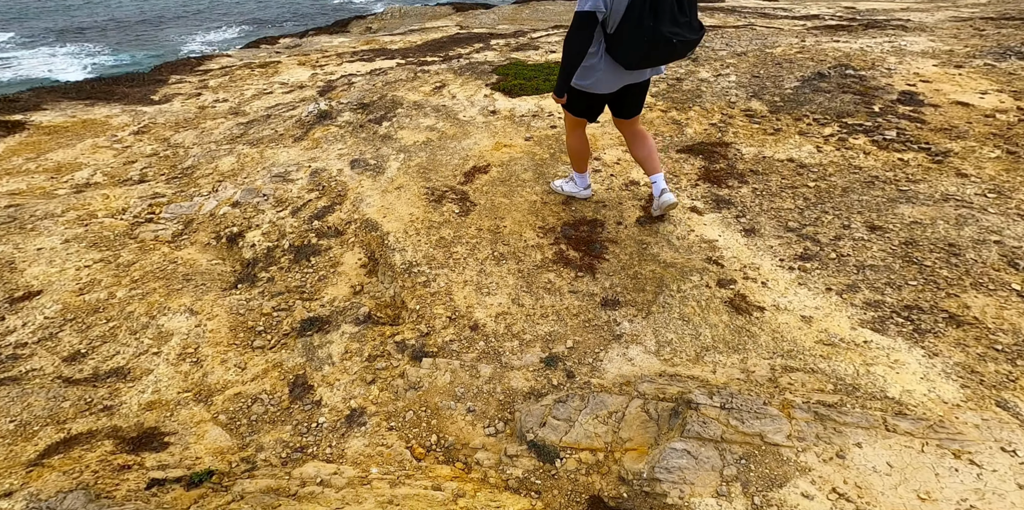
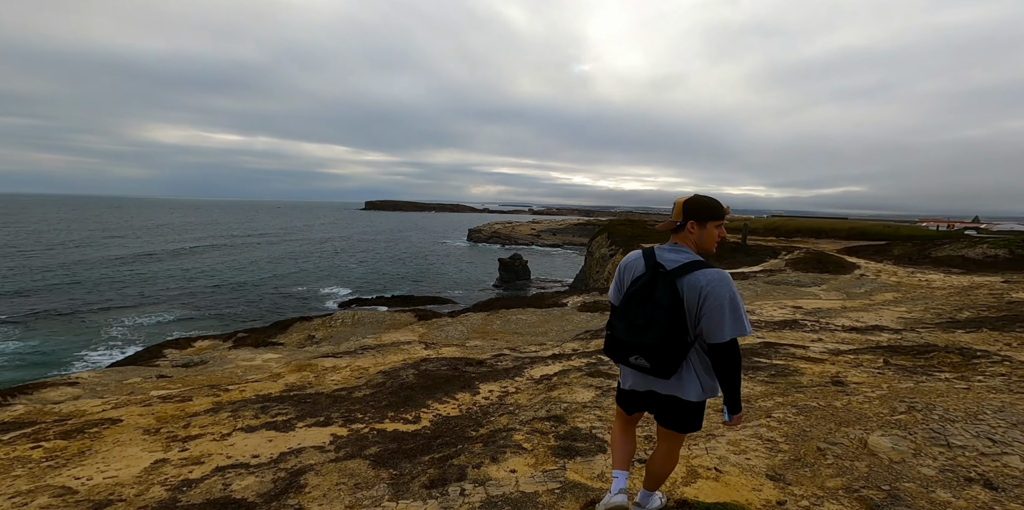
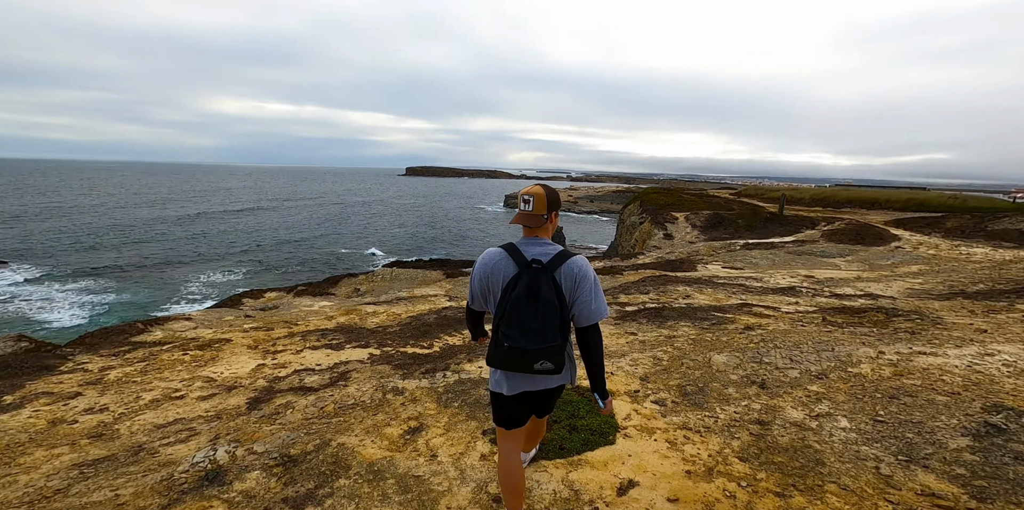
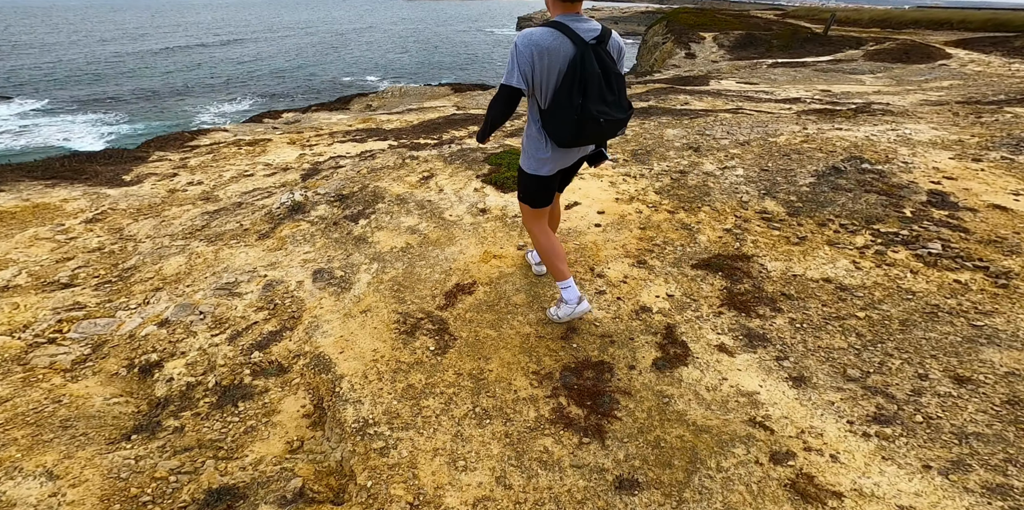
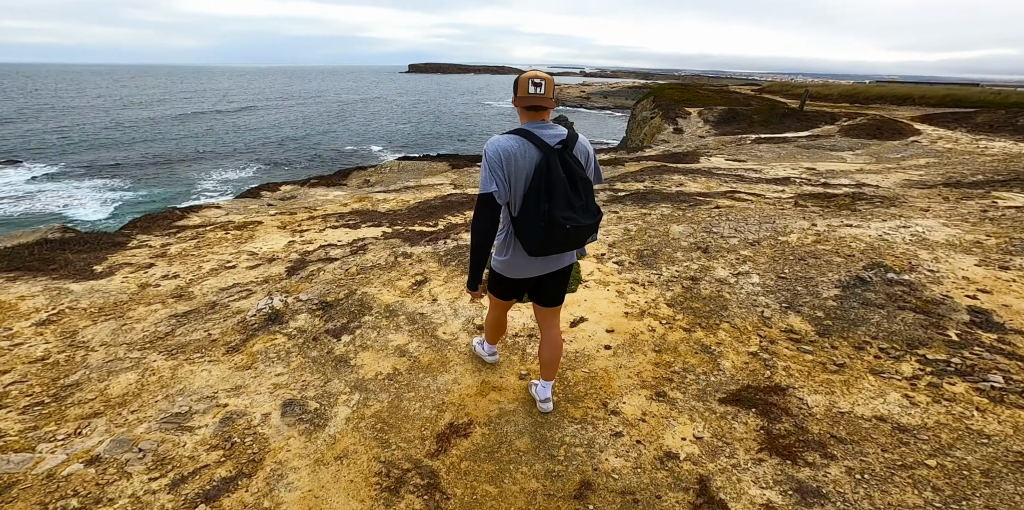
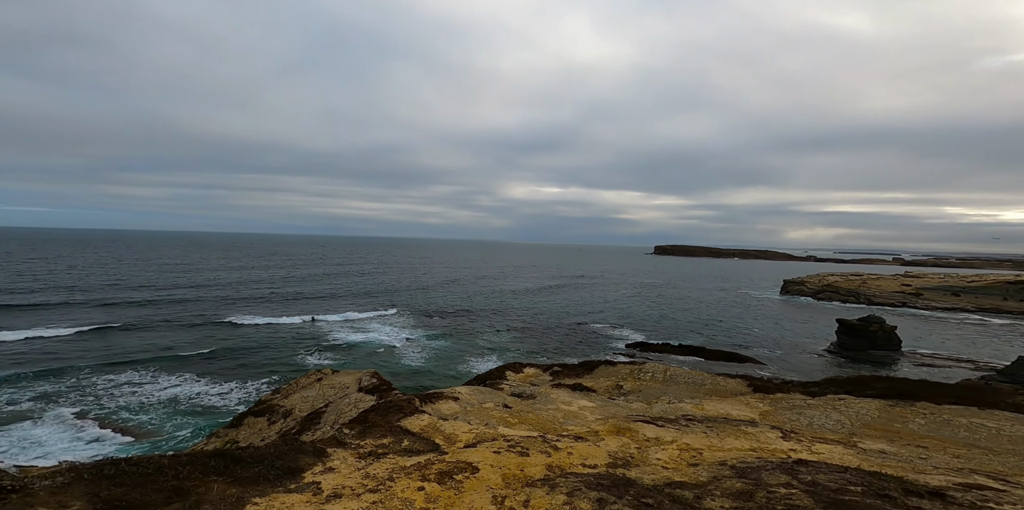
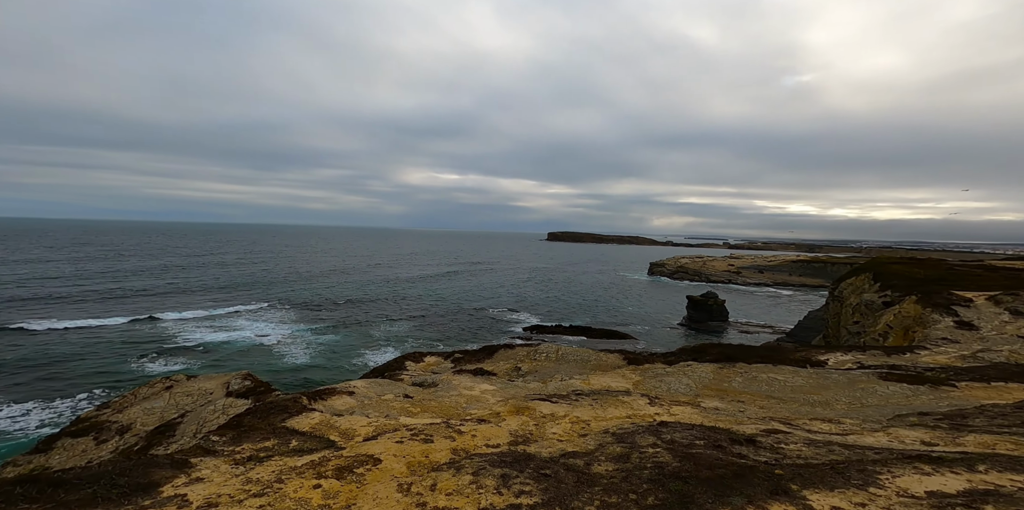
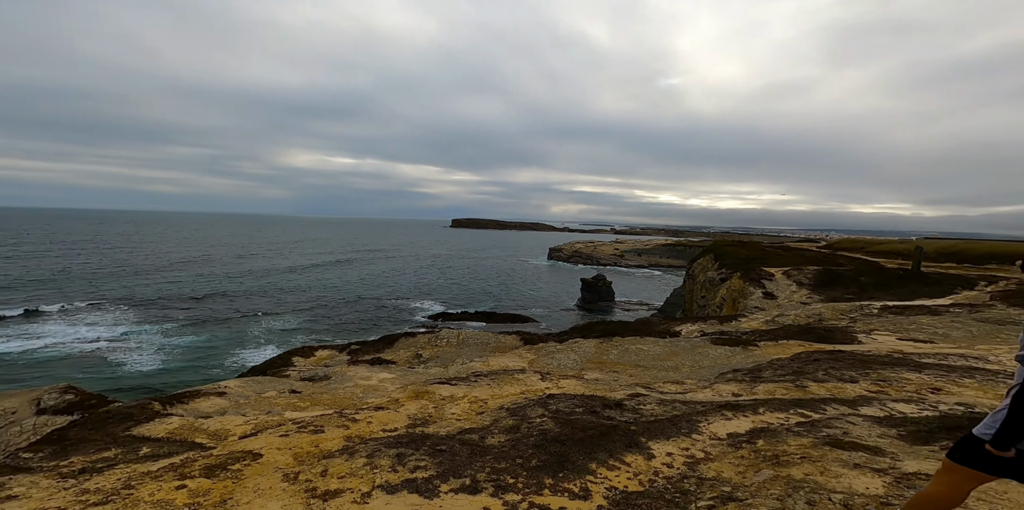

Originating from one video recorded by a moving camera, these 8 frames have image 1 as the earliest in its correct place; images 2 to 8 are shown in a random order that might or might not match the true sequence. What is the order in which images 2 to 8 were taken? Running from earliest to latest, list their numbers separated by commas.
4, 5, 3, 2, 8, 7, 6
